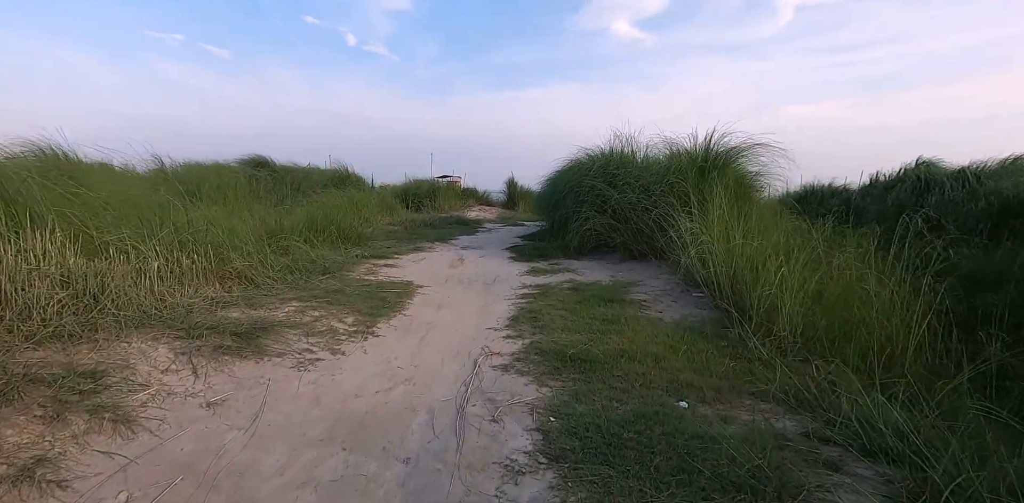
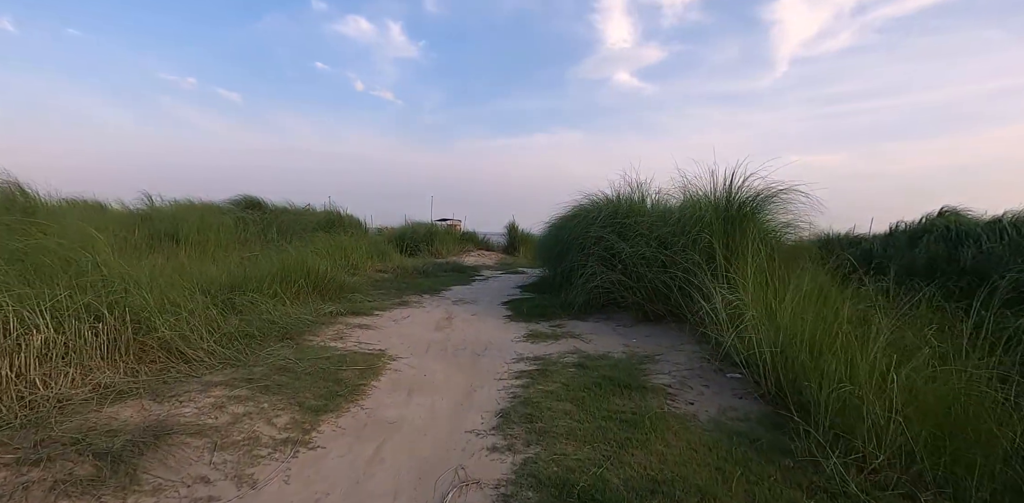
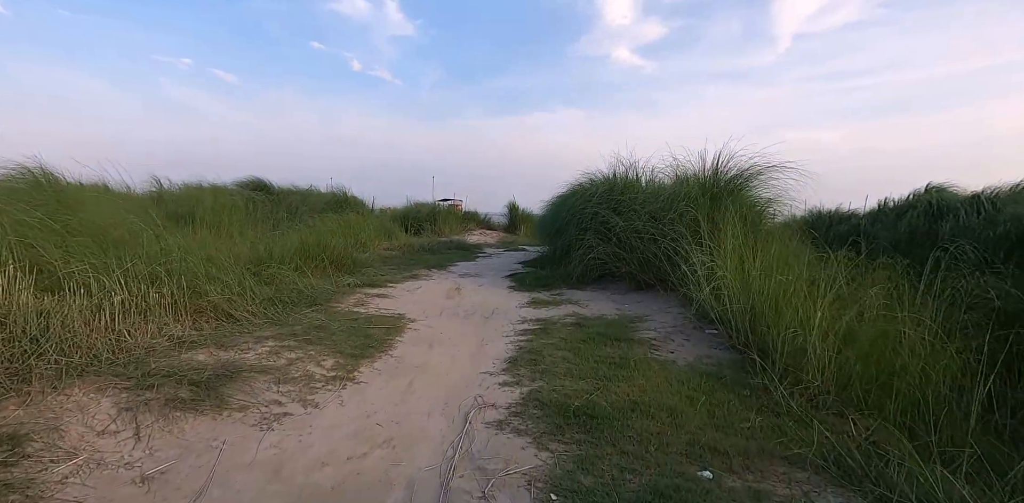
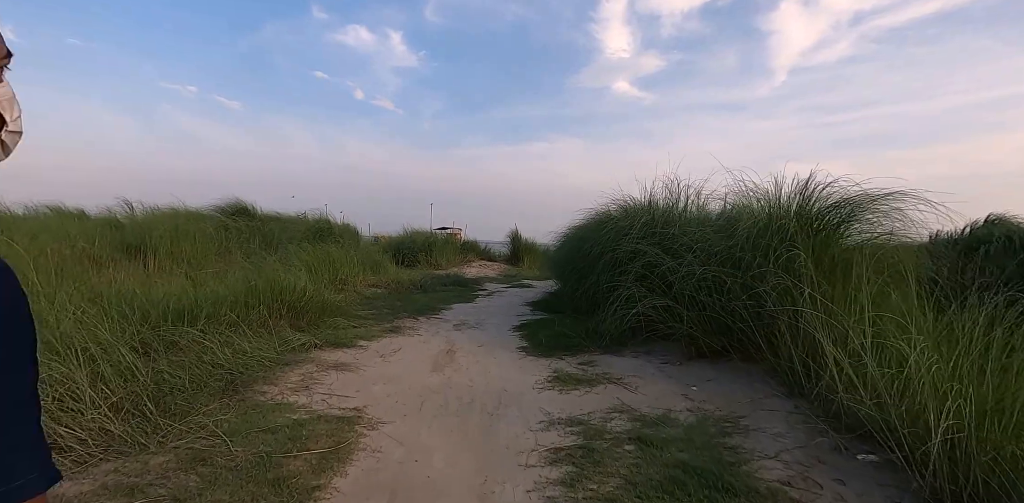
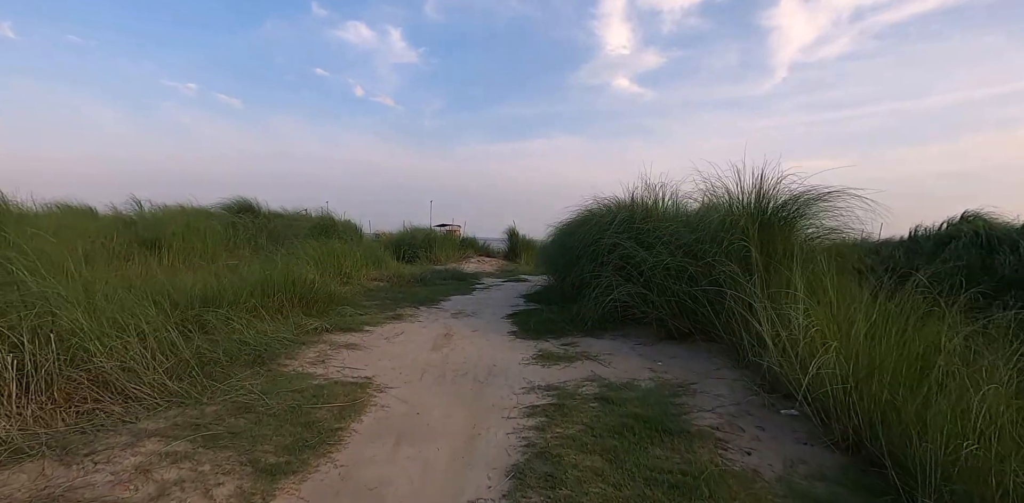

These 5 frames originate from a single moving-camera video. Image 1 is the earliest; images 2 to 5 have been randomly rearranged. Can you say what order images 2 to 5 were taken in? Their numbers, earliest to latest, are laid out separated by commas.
3, 2, 5, 4
